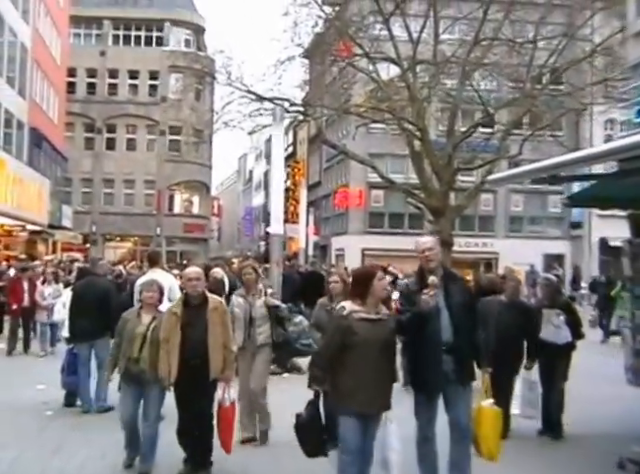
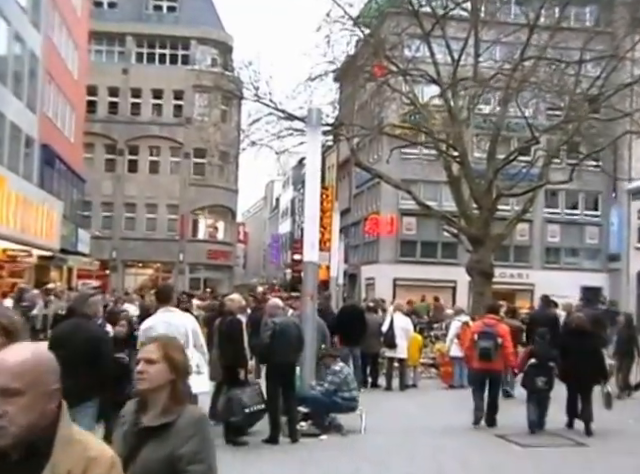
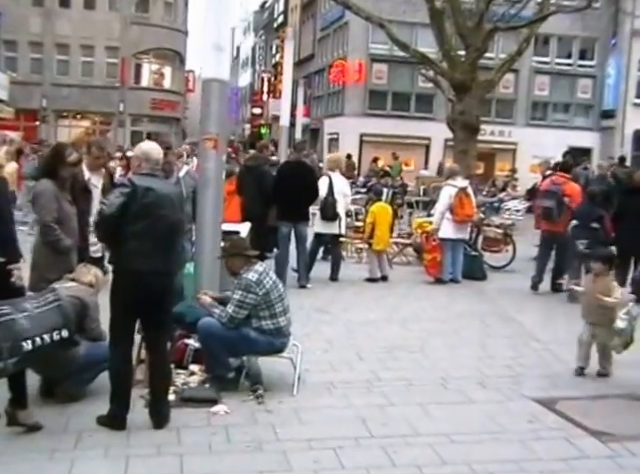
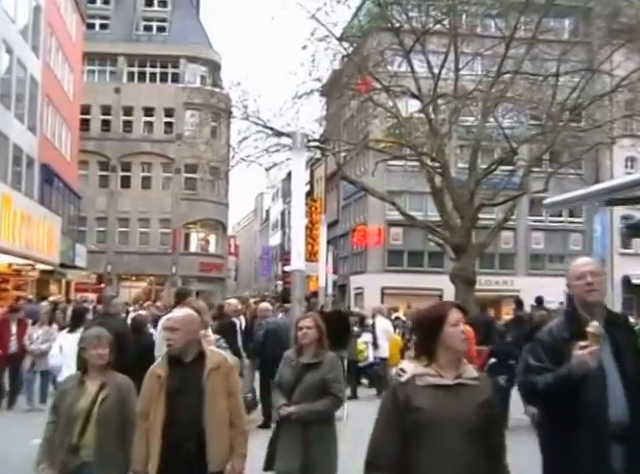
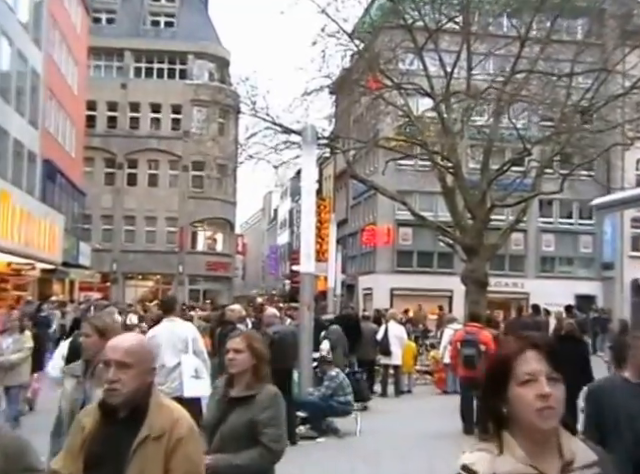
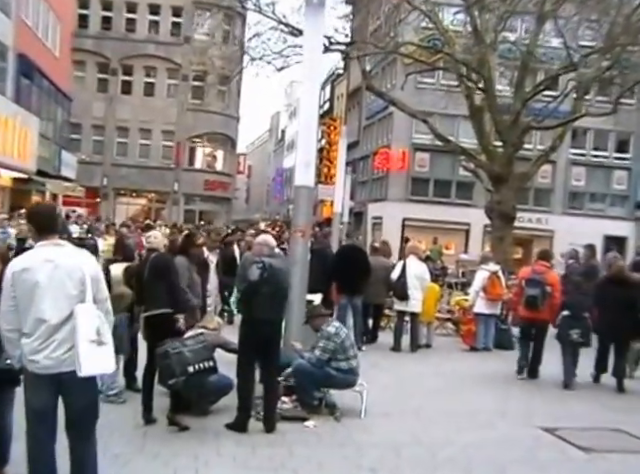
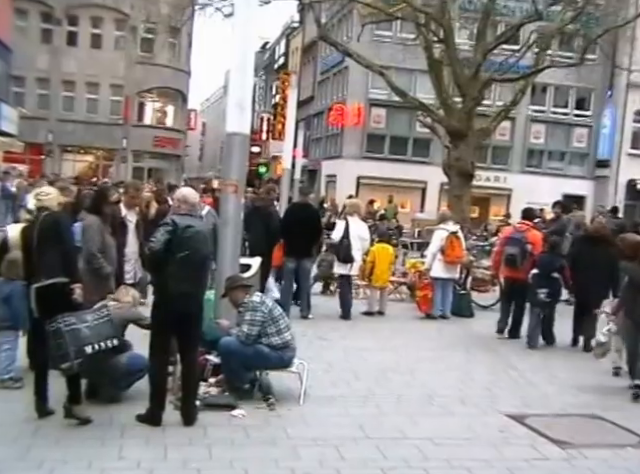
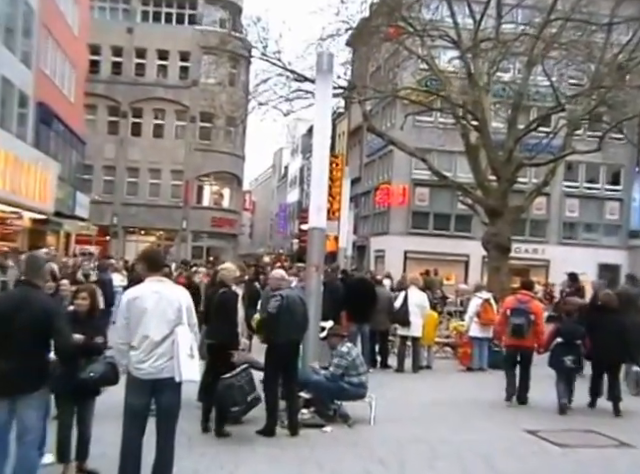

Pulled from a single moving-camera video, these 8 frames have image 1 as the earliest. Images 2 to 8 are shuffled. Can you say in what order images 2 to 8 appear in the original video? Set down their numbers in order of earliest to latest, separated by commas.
4, 5, 2, 8, 6, 7, 3
